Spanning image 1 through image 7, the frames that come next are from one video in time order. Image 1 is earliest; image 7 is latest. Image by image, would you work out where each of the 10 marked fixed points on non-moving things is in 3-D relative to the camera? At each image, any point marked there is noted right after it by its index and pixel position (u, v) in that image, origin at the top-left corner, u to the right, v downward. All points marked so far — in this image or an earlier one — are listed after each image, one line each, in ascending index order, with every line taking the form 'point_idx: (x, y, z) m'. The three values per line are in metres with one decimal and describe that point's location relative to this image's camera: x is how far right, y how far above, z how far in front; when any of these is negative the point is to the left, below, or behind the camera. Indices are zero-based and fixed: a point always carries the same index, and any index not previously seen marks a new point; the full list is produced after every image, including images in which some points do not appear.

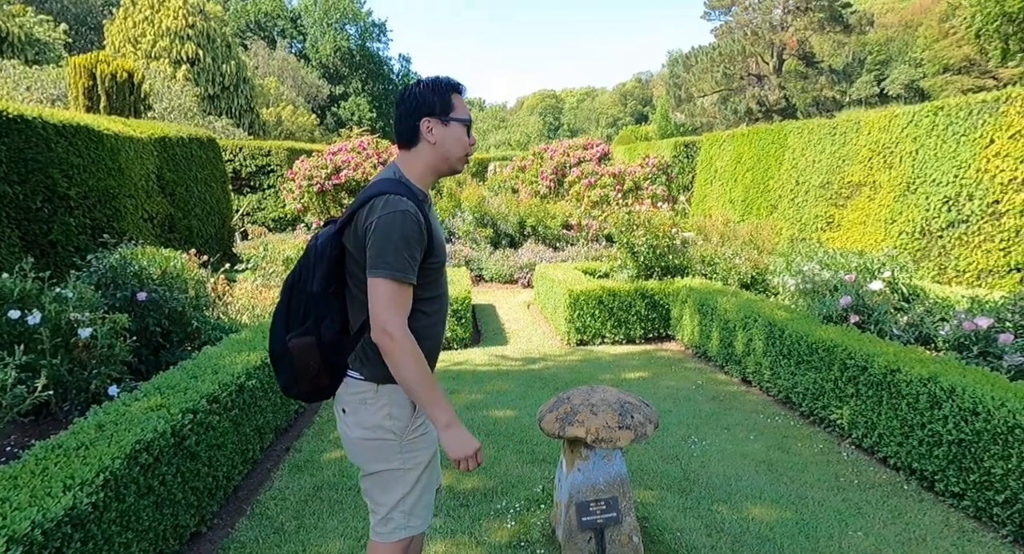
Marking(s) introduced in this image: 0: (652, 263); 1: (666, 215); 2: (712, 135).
0: (+1.6, +0.2, +6.9) m
1: (+1.9, +0.8, +7.3) m
2: (+4.1, +2.9, +11.9) m
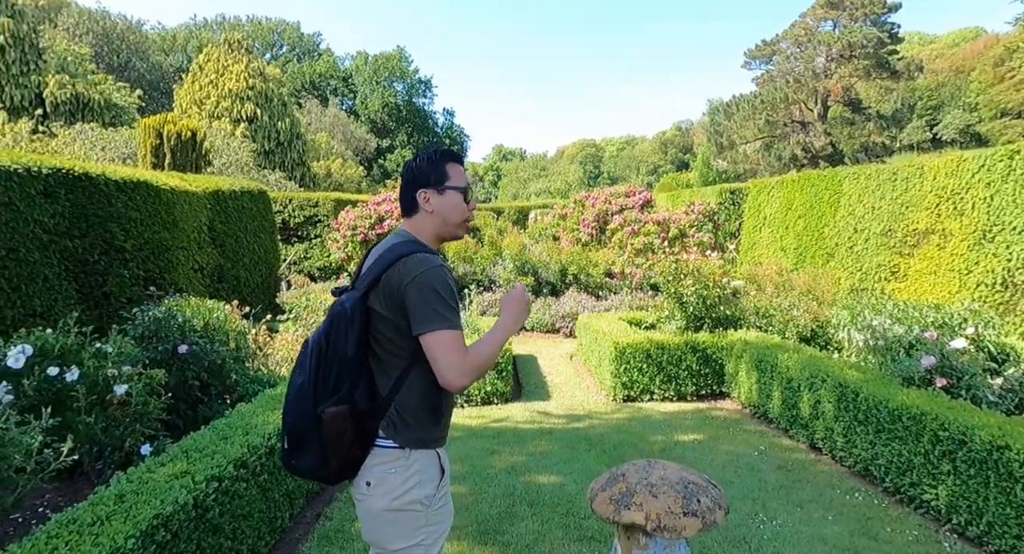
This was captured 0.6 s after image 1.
0: (+2.1, -0.4, +6.5) m
1: (+2.4, +0.2, +7.0) m
2: (+4.9, +1.9, +11.5) m
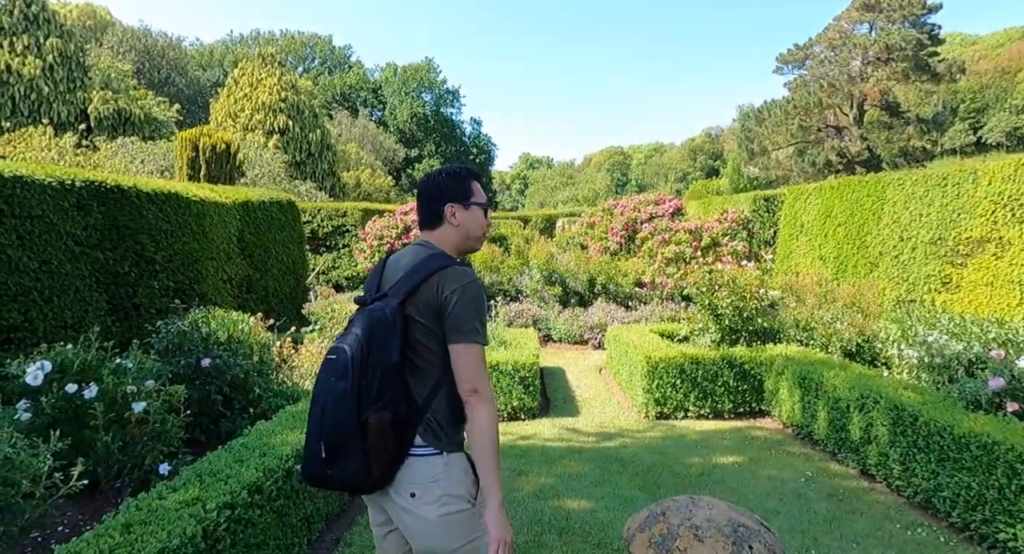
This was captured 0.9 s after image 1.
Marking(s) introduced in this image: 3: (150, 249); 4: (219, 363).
0: (+2.4, -0.5, +6.3) m
1: (+2.8, 0.0, +6.7) m
2: (+5.4, +1.7, +11.2) m
3: (-3.9, +0.3, +6.3) m
4: (-2.1, -0.6, +4.2) m
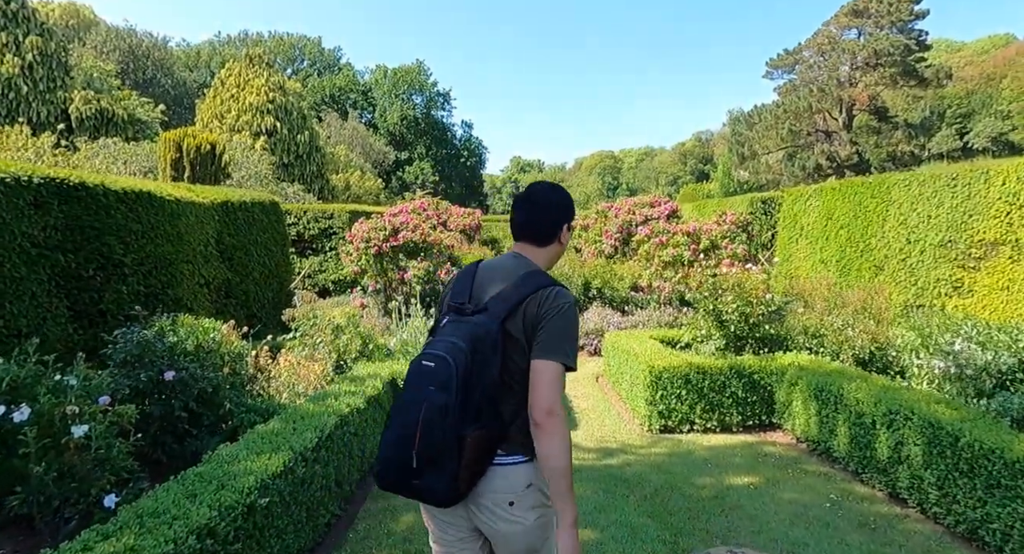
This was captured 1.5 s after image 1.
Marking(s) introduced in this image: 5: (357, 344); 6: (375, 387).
0: (+2.4, -0.6, +5.9) m
1: (+2.7, 0.0, +6.4) m
2: (+5.3, +1.6, +10.9) m
3: (-4.0, +0.3, +5.8) m
4: (-2.1, -0.6, +3.8) m
5: (-1.6, -0.7, +5.9) m
6: (-1.1, -0.9, +4.6) m
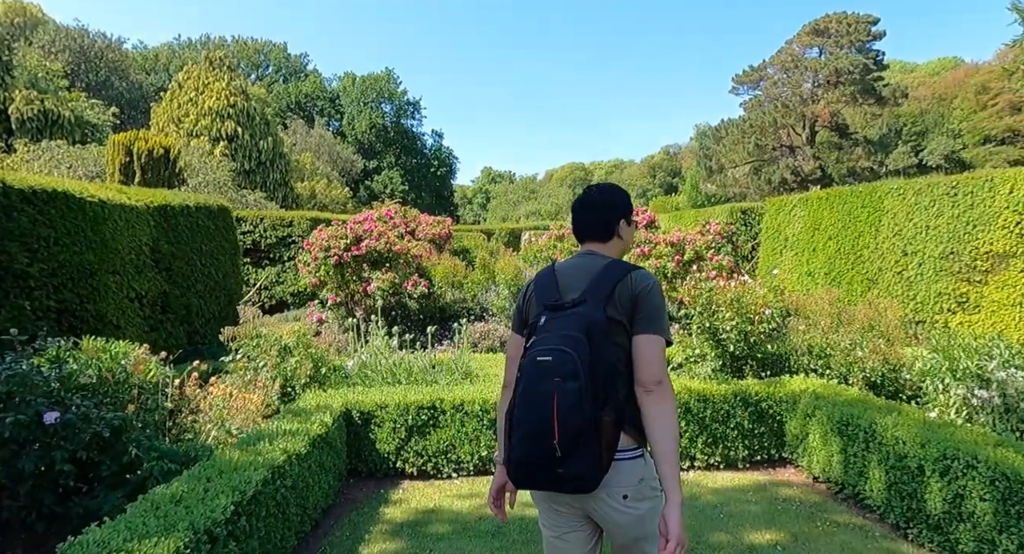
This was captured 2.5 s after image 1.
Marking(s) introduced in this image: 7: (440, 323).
0: (+2.1, -0.7, +5.4) m
1: (+2.4, -0.2, +5.8) m
2: (+4.8, +1.4, +10.5) m
3: (-4.2, +0.1, +5.0) m
4: (-2.3, -0.7, +3.0) m
5: (-1.8, -0.8, +5.1) m
6: (-1.2, -1.0, +3.8) m
7: (-1.2, -0.8, +9.9) m
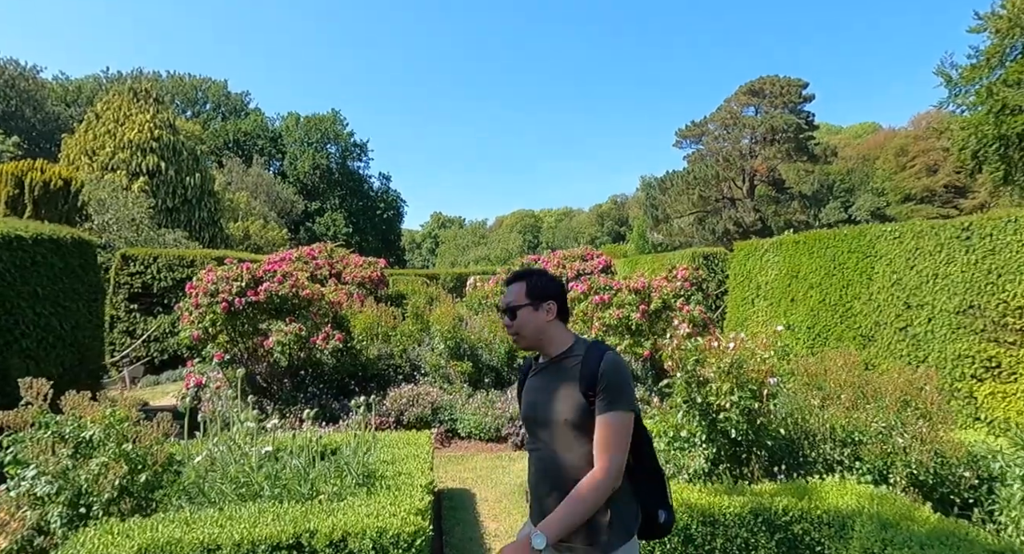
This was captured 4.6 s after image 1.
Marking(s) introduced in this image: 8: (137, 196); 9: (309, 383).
0: (+1.6, -1.1, +4.0) m
1: (+1.9, -0.6, +4.5) m
2: (+3.8, +0.5, +9.5) m
3: (-4.6, -0.2, +3.1) m
4: (-2.6, -0.9, +1.2) m
5: (-2.3, -1.1, +3.4) m
6: (-1.6, -1.2, +2.1) m
7: (-2.1, -1.5, +8.2) m
8: (-12.0, +2.7, +18.3) m
9: (-2.7, -1.4, +7.7) m
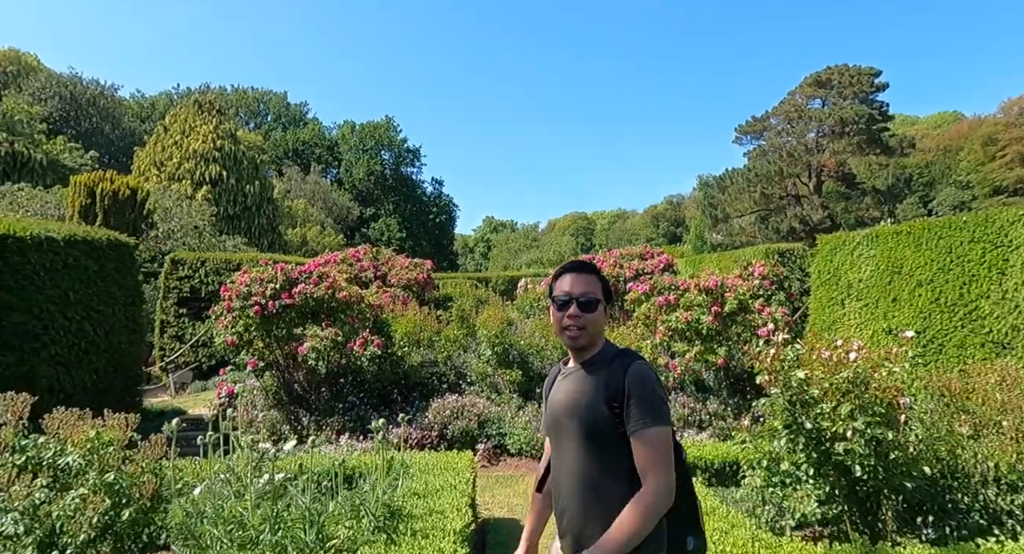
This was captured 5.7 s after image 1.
0: (+1.9, -1.1, +3.0) m
1: (+2.2, -0.6, +3.5) m
2: (+4.6, +0.6, +8.3) m
3: (-4.4, -0.2, +2.8) m
4: (-2.5, -0.9, +0.7) m
5: (-2.0, -1.1, +2.8) m
6: (-1.5, -1.2, +1.5) m
7: (-1.4, -1.5, +7.6) m
8: (-10.4, +2.5, +18.6) m
9: (-2.0, -1.4, +7.2) m
